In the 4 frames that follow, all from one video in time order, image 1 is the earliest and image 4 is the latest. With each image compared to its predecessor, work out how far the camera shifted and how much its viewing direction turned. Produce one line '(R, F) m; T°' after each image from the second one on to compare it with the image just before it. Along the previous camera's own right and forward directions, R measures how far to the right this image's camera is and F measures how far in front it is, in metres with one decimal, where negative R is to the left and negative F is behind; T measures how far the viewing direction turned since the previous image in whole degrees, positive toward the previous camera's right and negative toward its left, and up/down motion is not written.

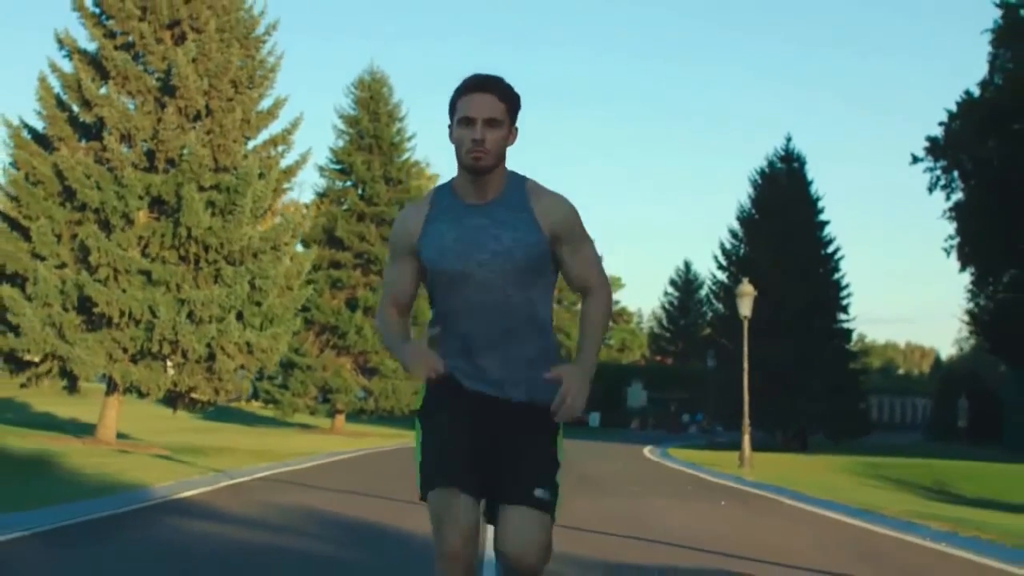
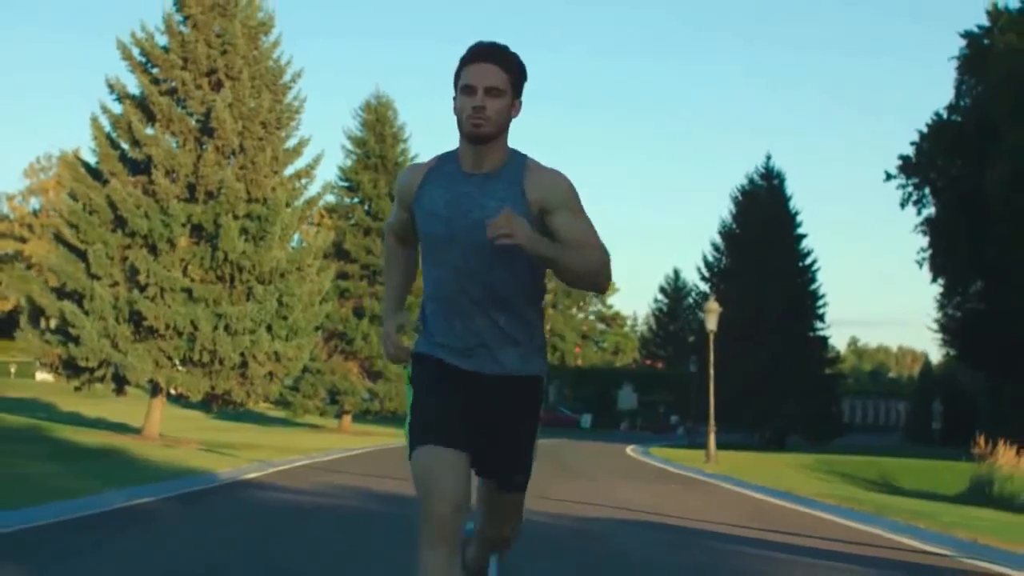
(+0.1, -4.3) m; 0°
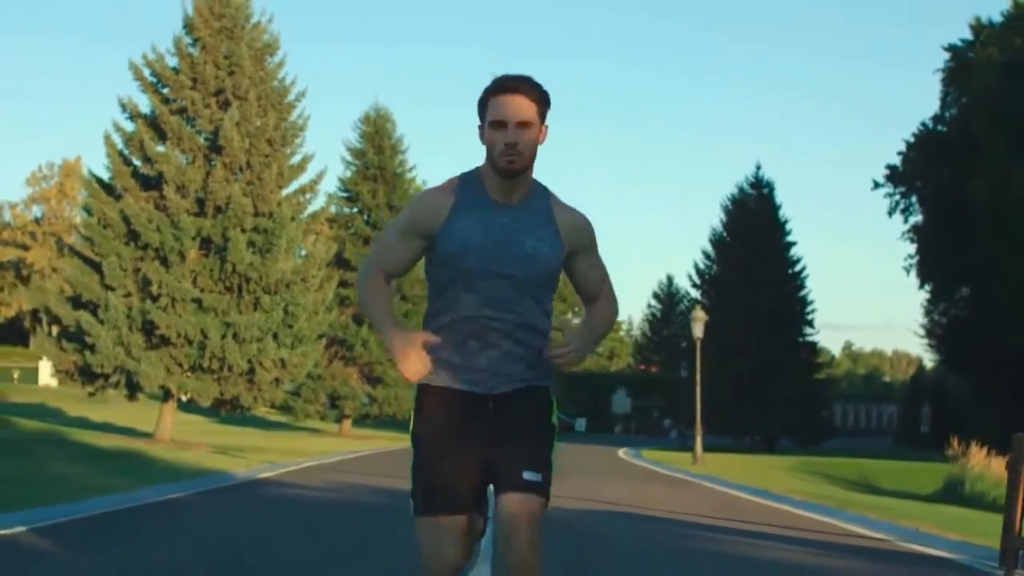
(0.0, -1.6) m; 0°
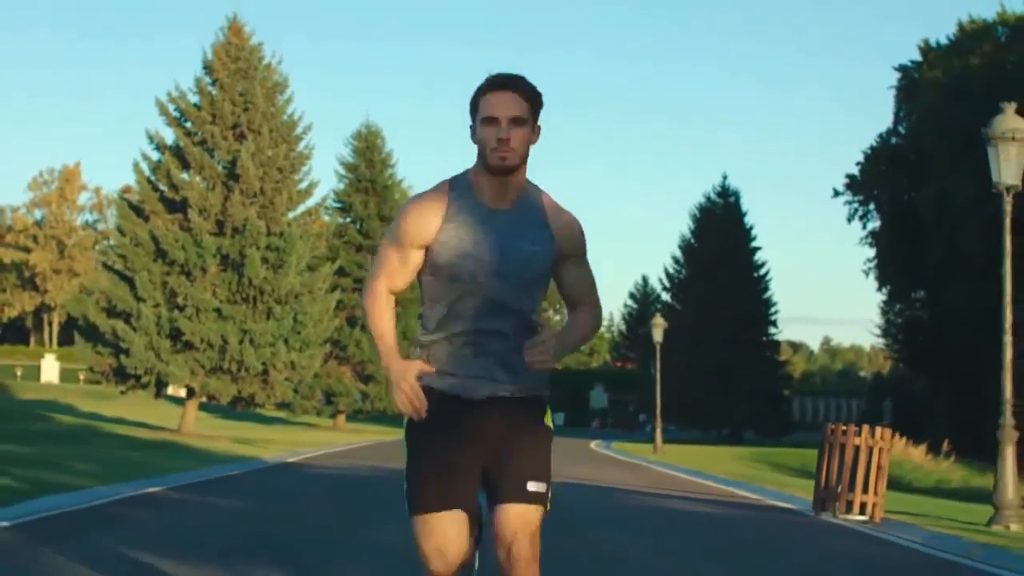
(0.0, -4.9) m; +1°
